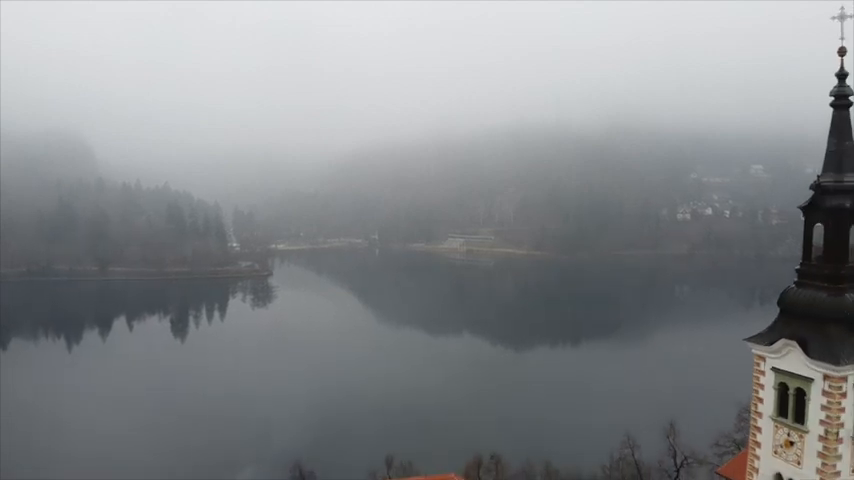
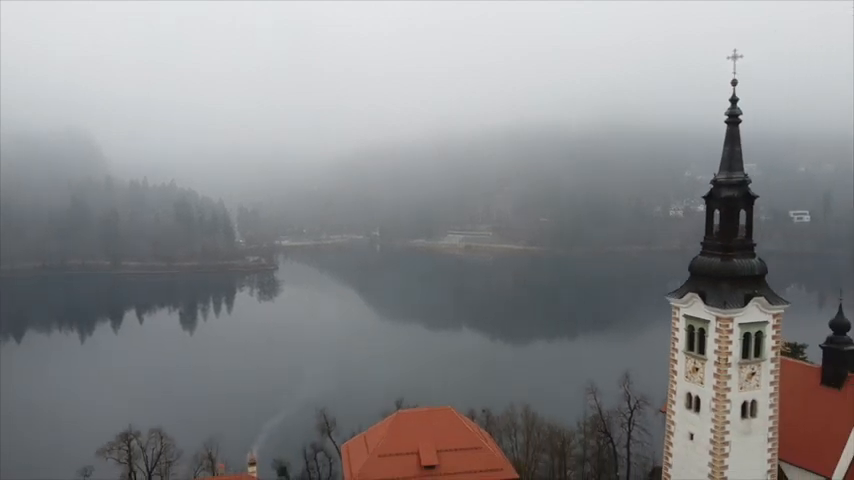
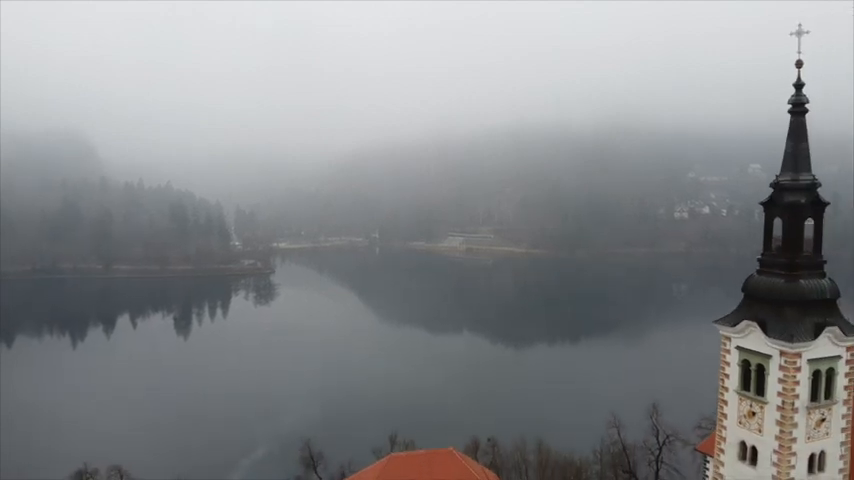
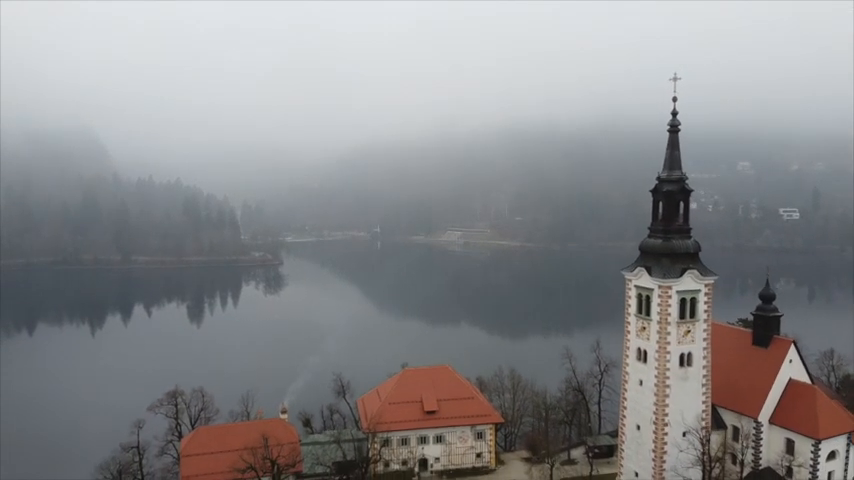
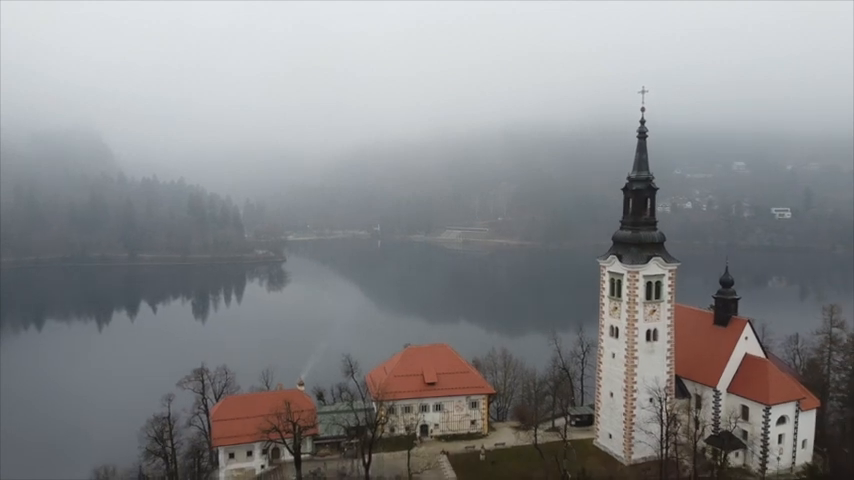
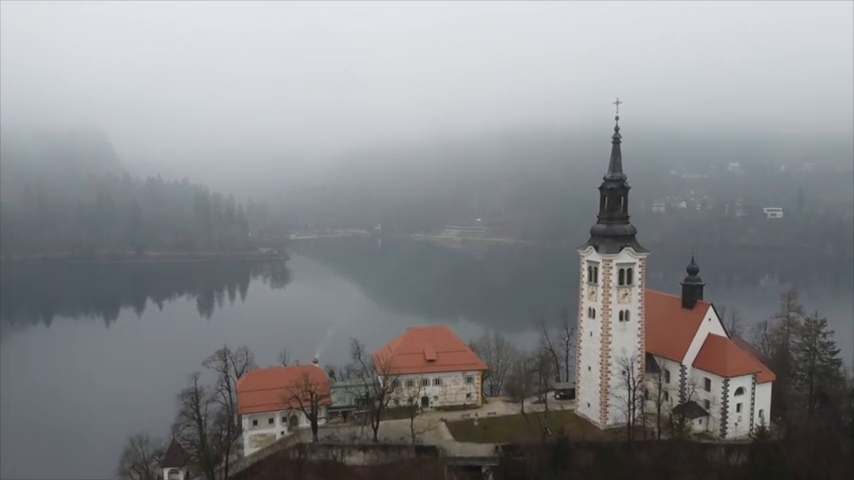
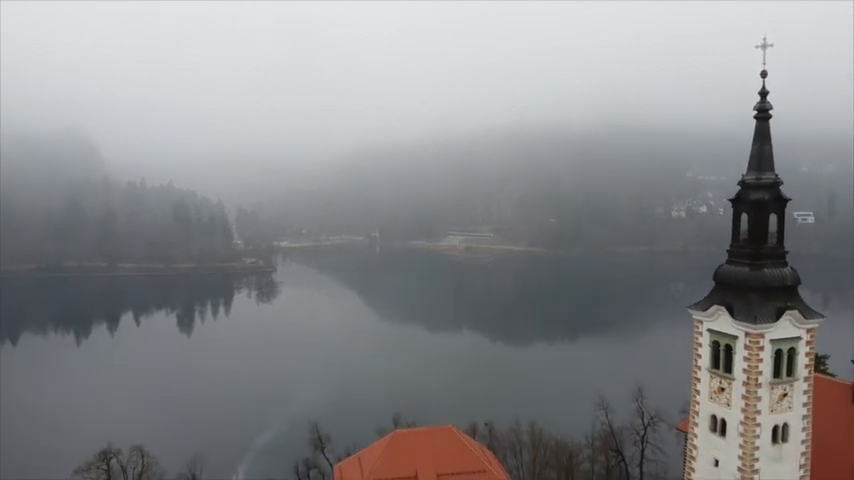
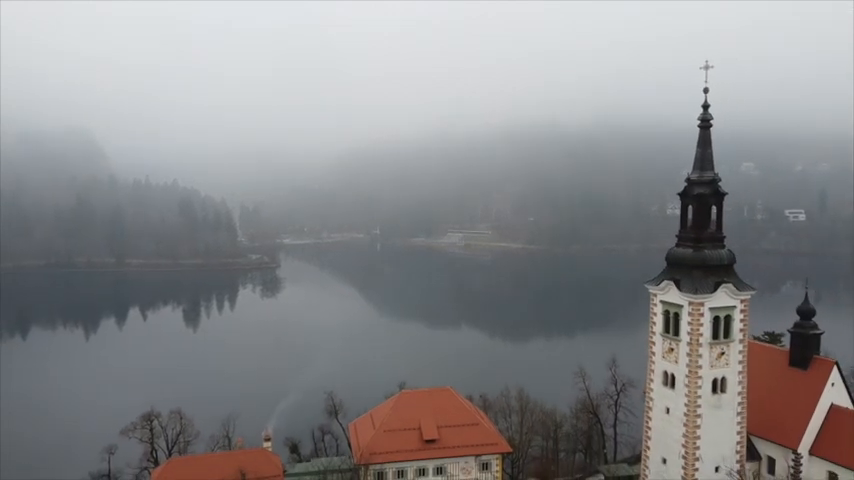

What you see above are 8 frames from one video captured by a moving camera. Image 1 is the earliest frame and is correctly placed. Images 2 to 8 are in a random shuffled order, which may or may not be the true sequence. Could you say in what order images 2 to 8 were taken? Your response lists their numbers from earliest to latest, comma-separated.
3, 7, 2, 8, 4, 5, 6
